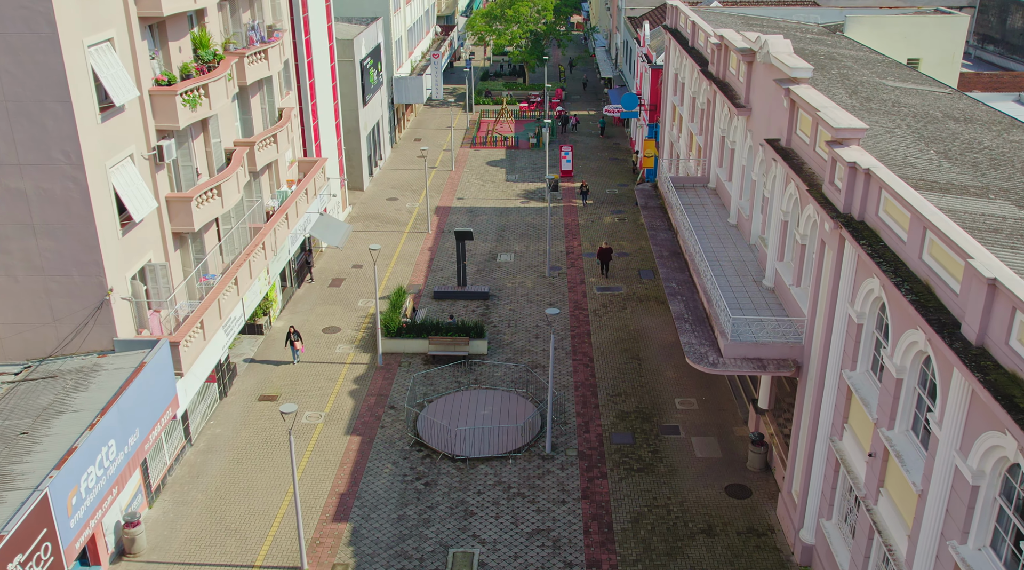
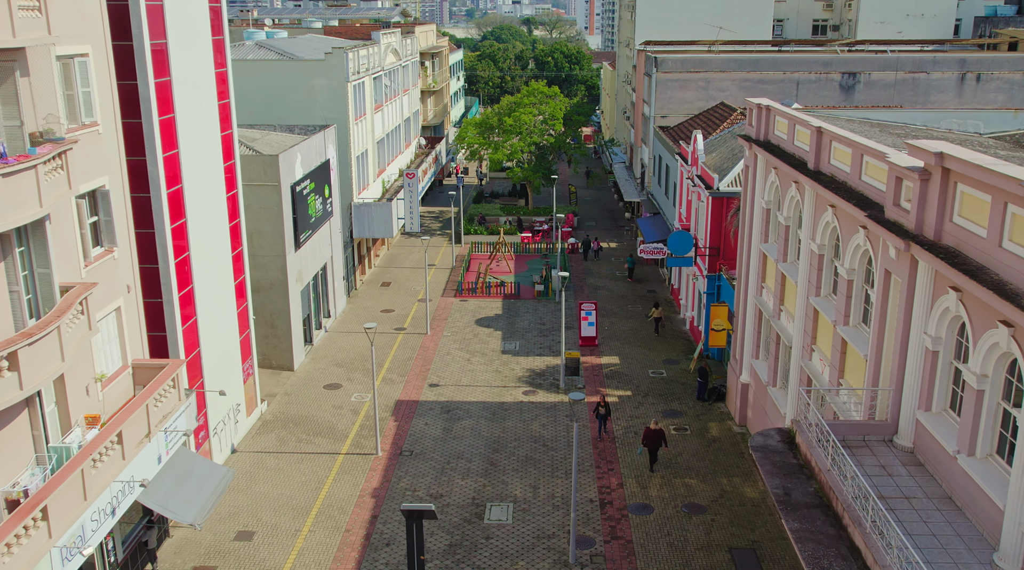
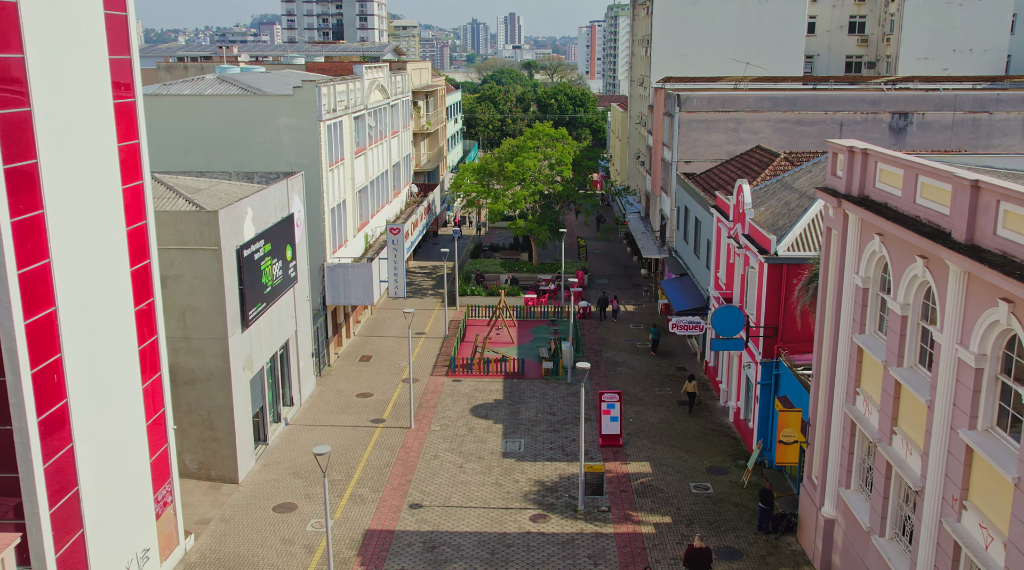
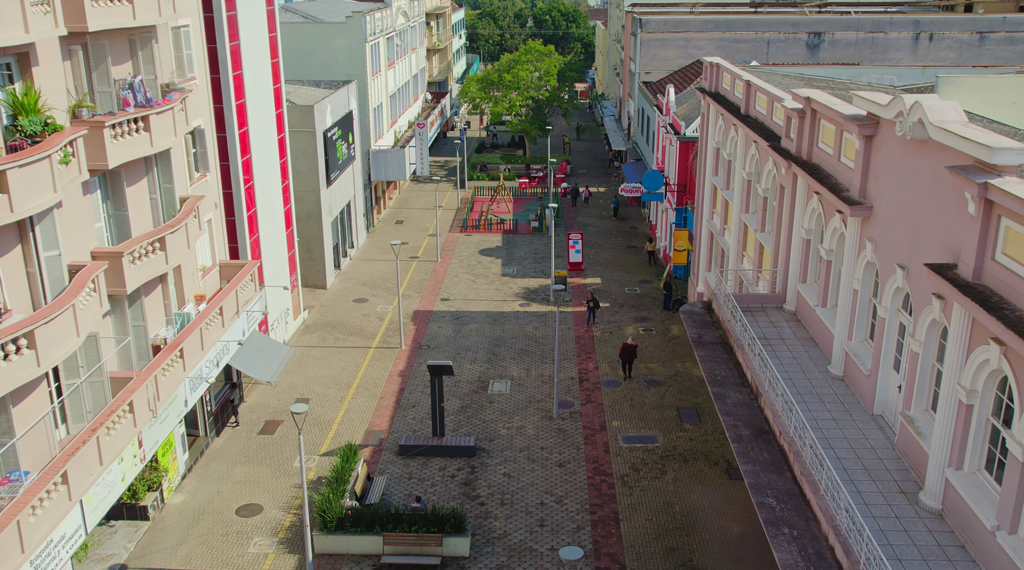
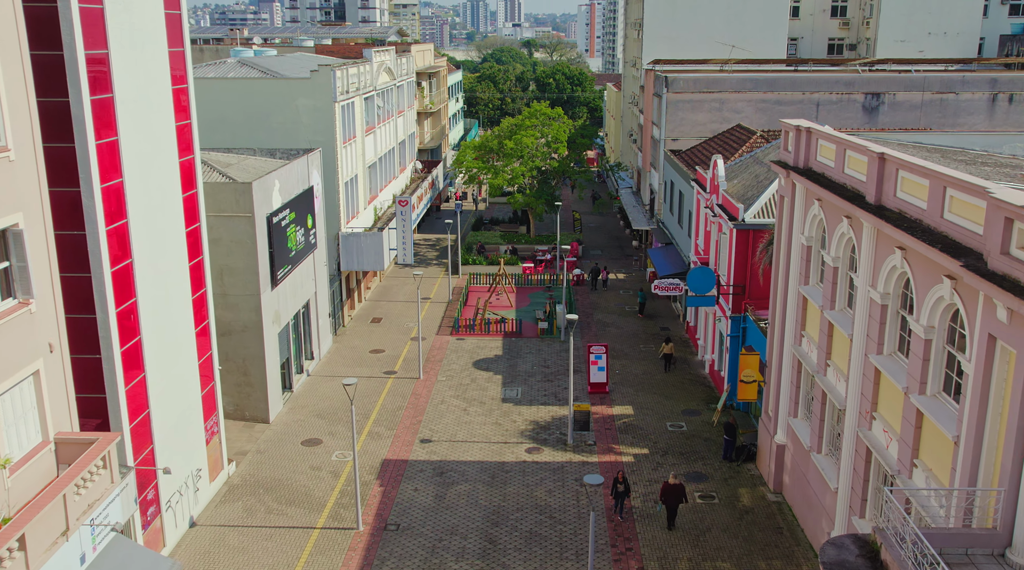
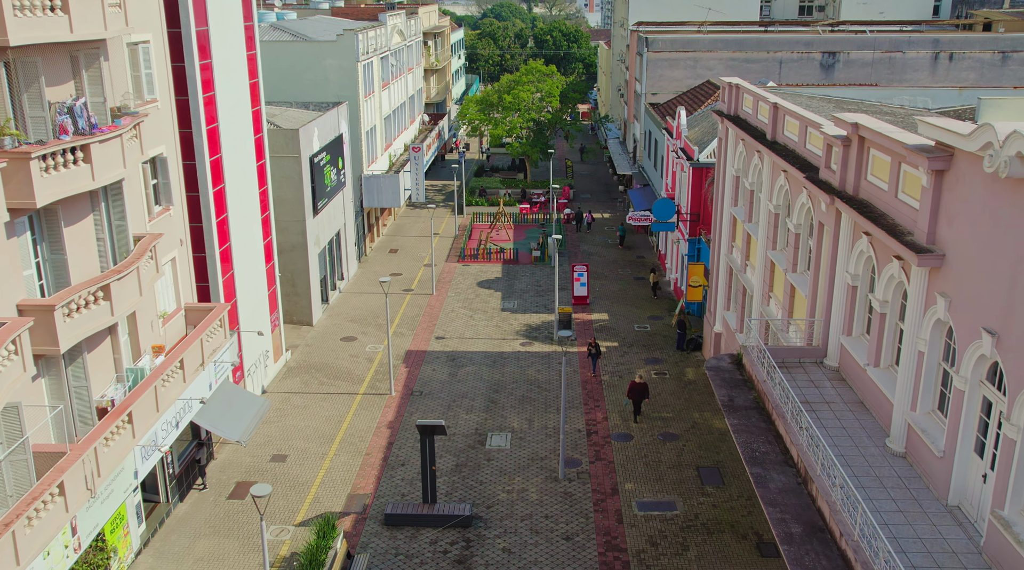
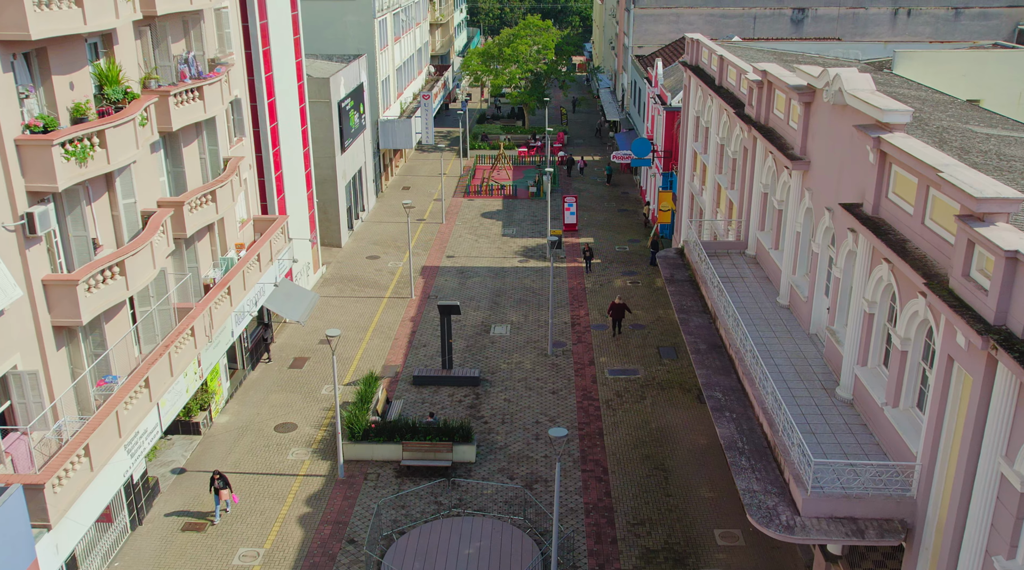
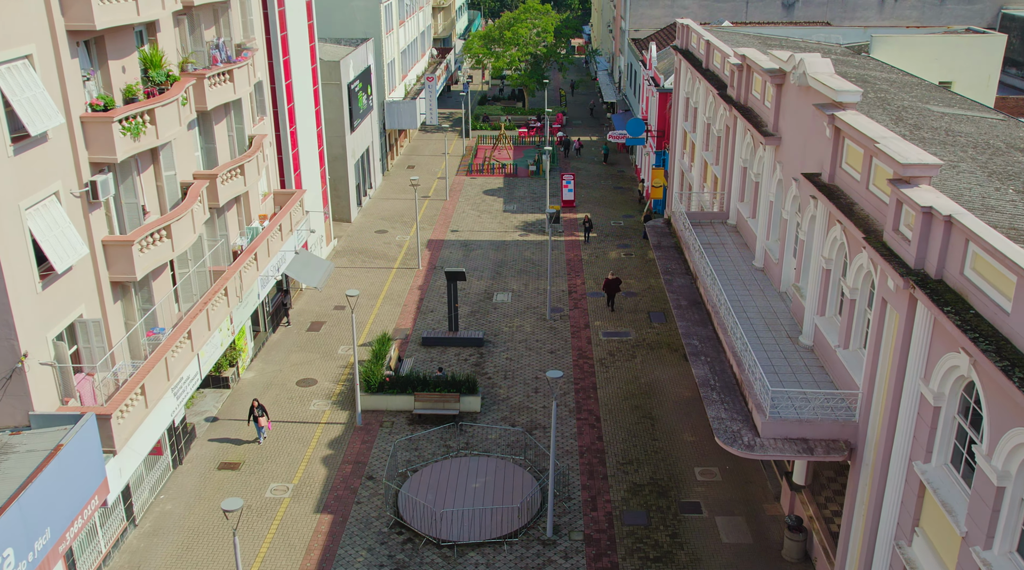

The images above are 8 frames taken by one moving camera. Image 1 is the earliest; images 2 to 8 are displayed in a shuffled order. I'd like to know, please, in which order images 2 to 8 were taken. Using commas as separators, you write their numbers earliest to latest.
8, 7, 4, 6, 2, 5, 3
